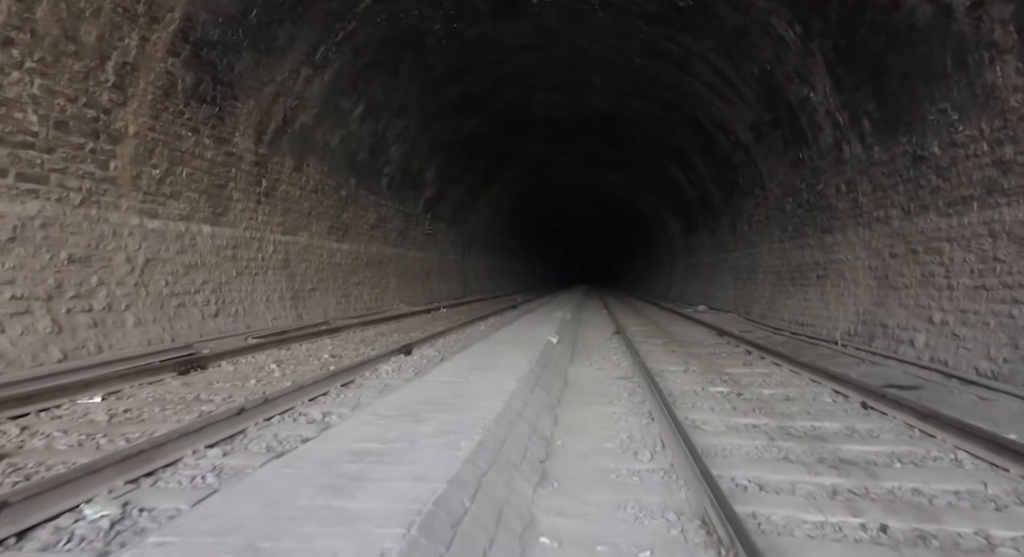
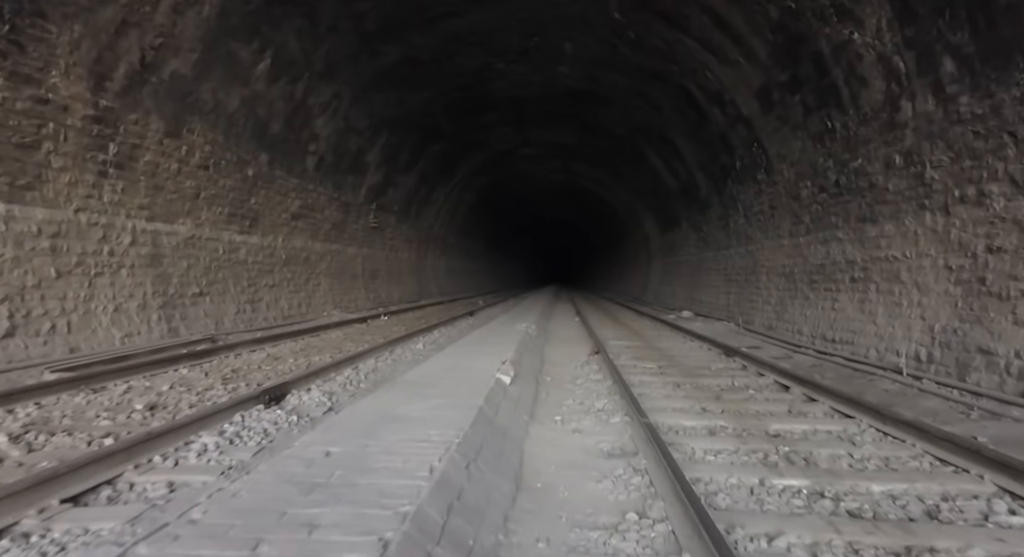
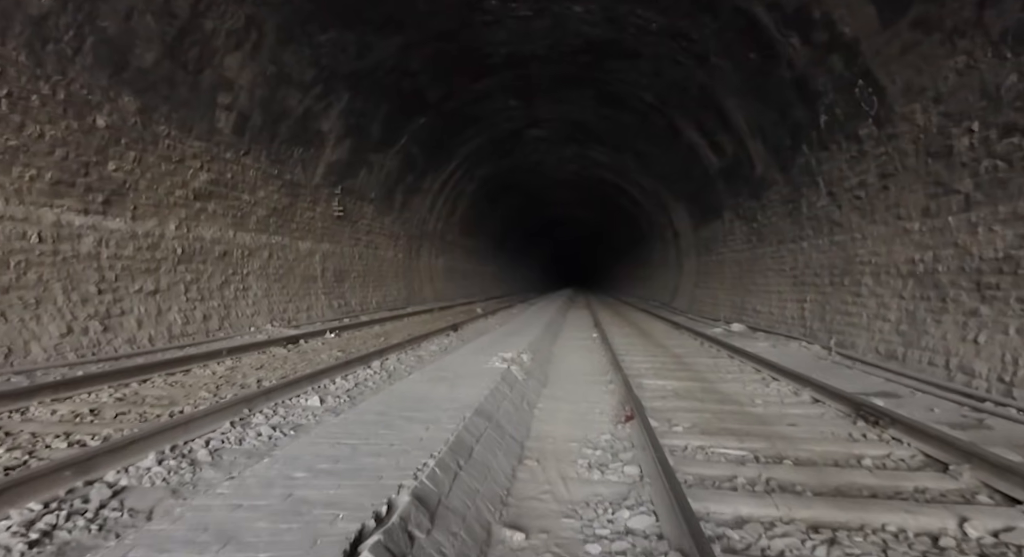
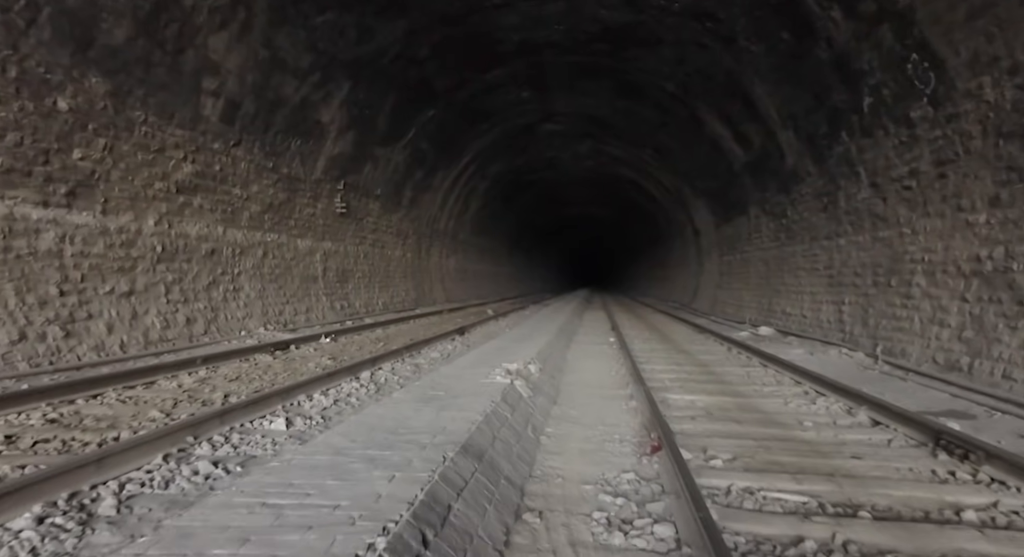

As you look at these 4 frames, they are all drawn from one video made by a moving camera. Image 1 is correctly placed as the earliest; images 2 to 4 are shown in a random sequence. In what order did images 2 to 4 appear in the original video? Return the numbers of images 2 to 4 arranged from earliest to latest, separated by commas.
2, 3, 4
